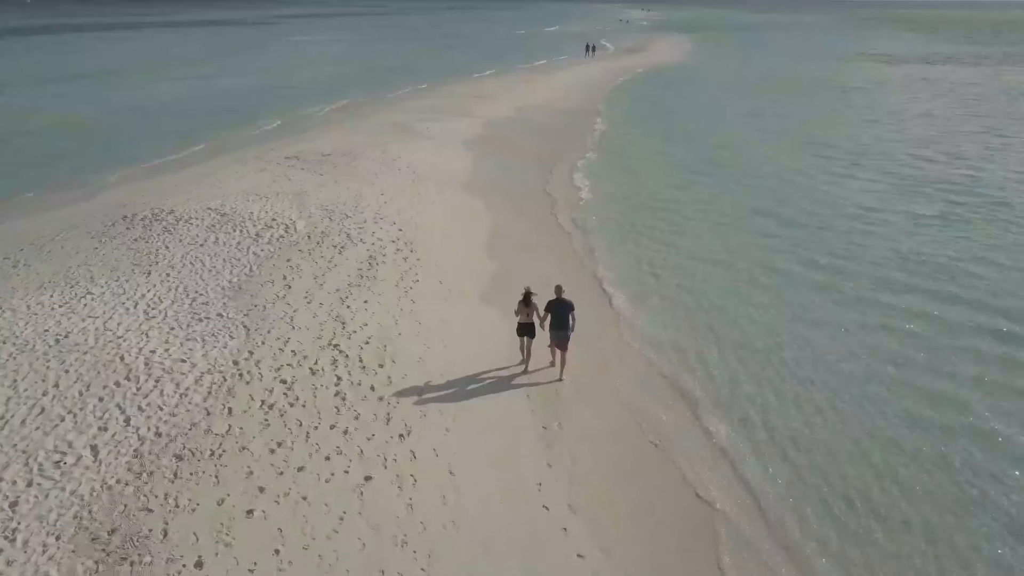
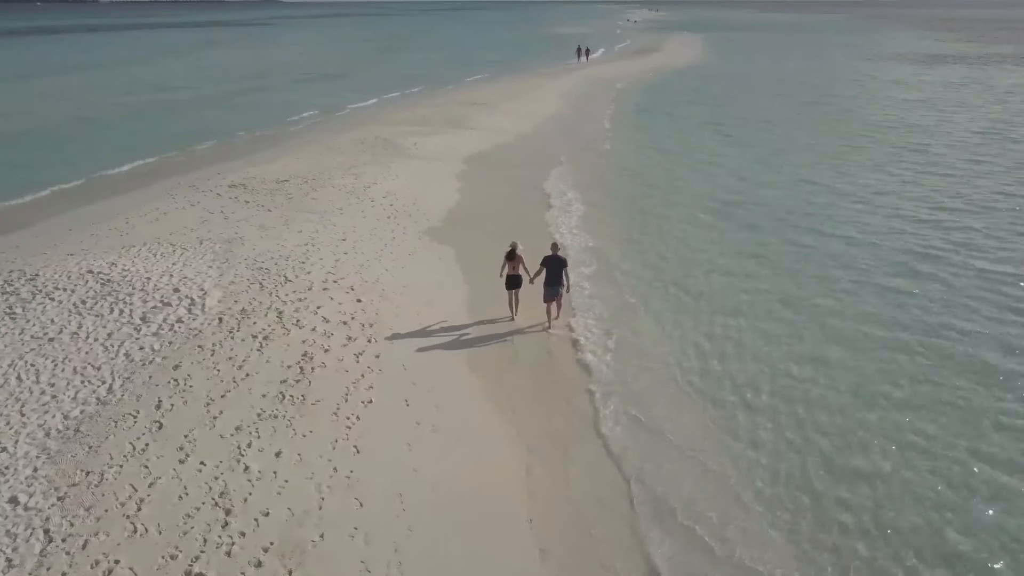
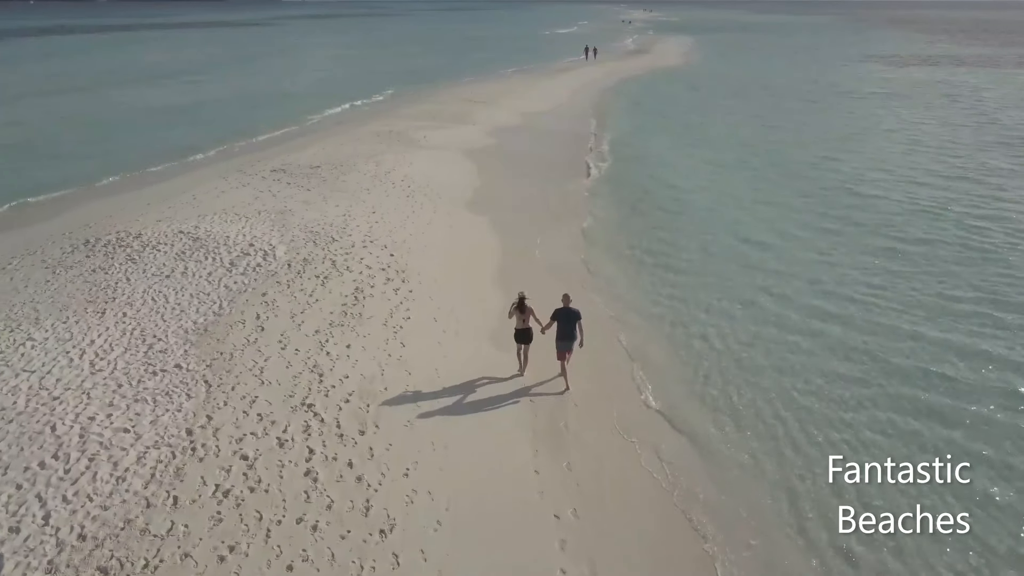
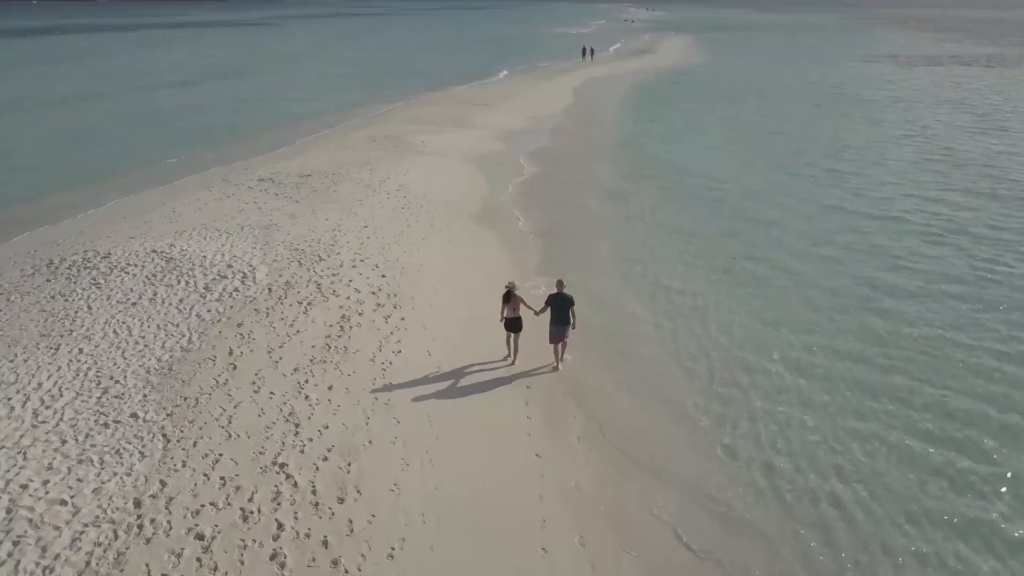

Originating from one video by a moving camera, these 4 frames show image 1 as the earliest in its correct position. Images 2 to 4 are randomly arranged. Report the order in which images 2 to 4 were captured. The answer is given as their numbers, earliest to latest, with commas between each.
3, 4, 2
